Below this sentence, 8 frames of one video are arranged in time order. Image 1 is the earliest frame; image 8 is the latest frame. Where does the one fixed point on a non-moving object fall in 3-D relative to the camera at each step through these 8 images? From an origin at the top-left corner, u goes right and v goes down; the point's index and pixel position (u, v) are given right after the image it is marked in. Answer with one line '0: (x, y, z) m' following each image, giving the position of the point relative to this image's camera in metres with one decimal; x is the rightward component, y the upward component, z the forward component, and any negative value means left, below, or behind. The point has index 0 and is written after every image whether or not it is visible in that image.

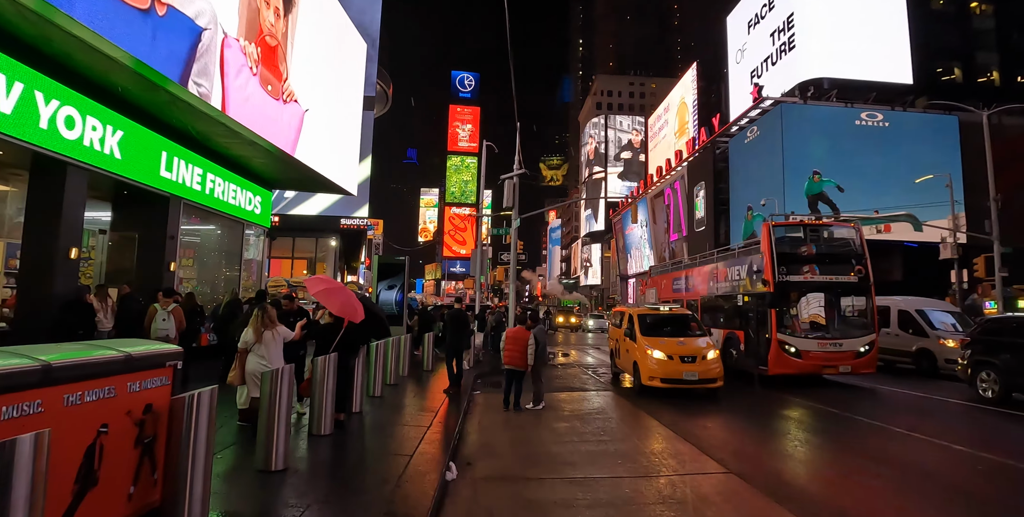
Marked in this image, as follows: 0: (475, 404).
0: (-0.7, -3.0, +11.3) m
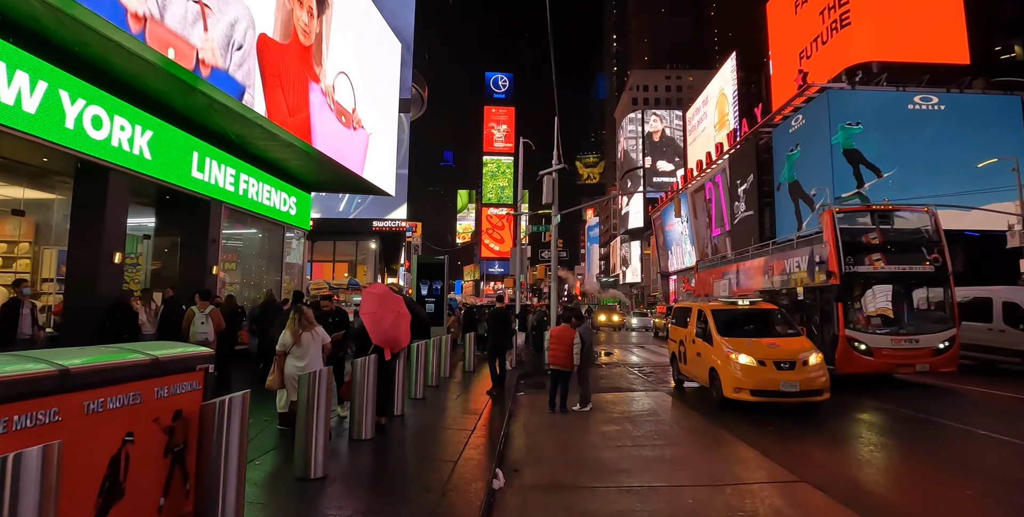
0: (+0.2, -2.9, +10.9) m
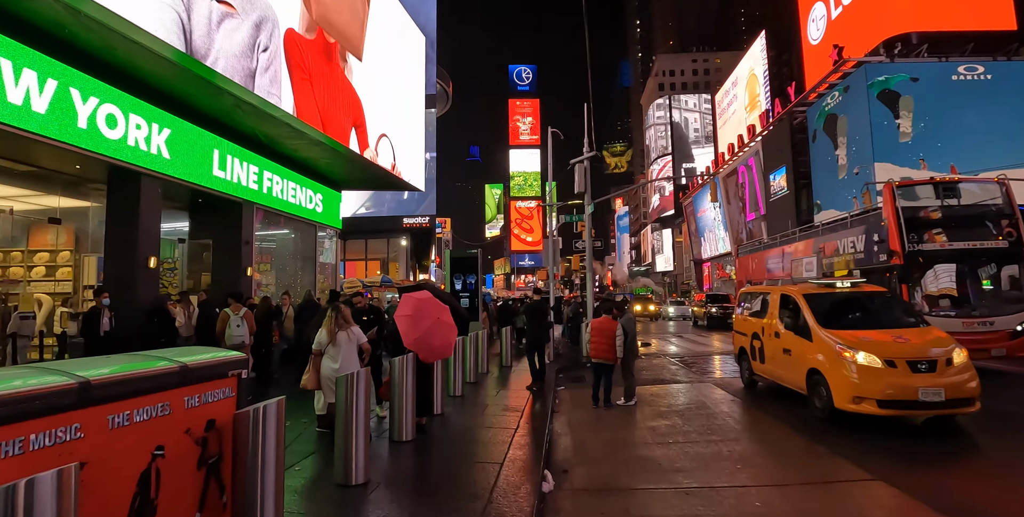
0: (+0.9, -2.7, +10.5) m
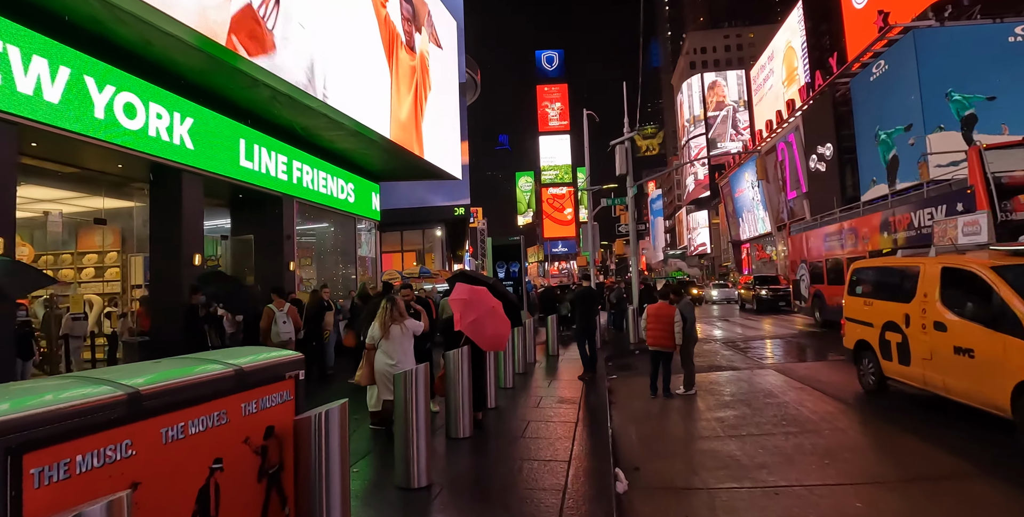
0: (+1.9, -2.4, +10.1) m
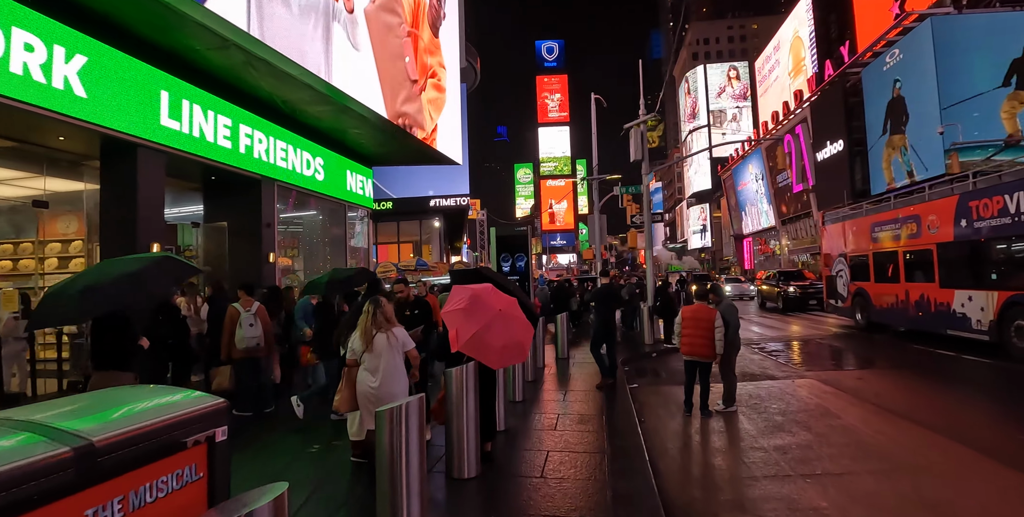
0: (+2.0, -2.3, +8.8) m
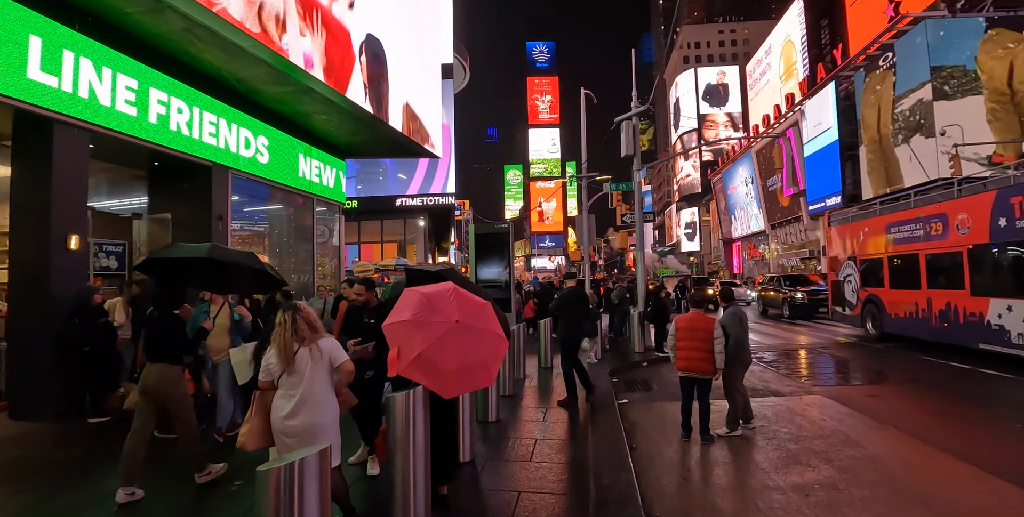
0: (+1.7, -2.3, +7.7) m
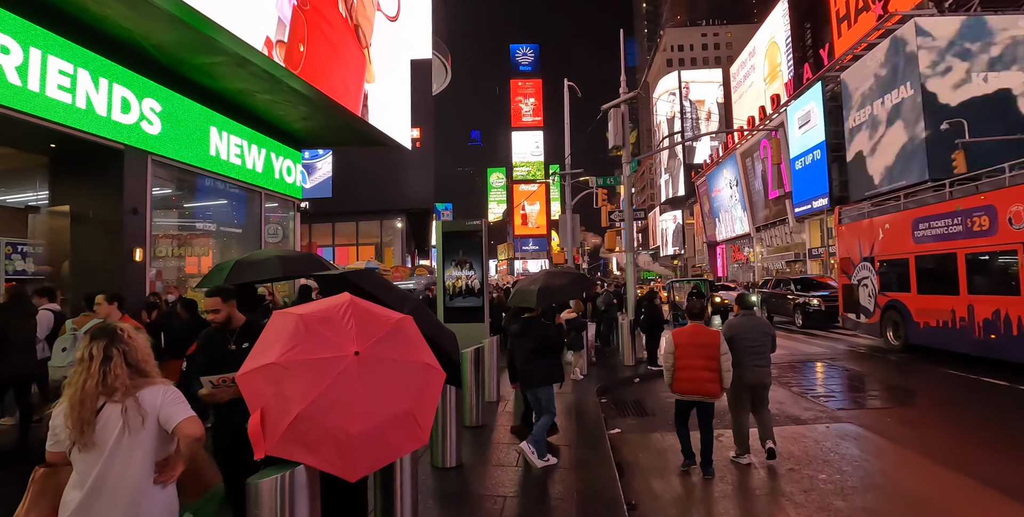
0: (+1.3, -2.3, +6.3) m
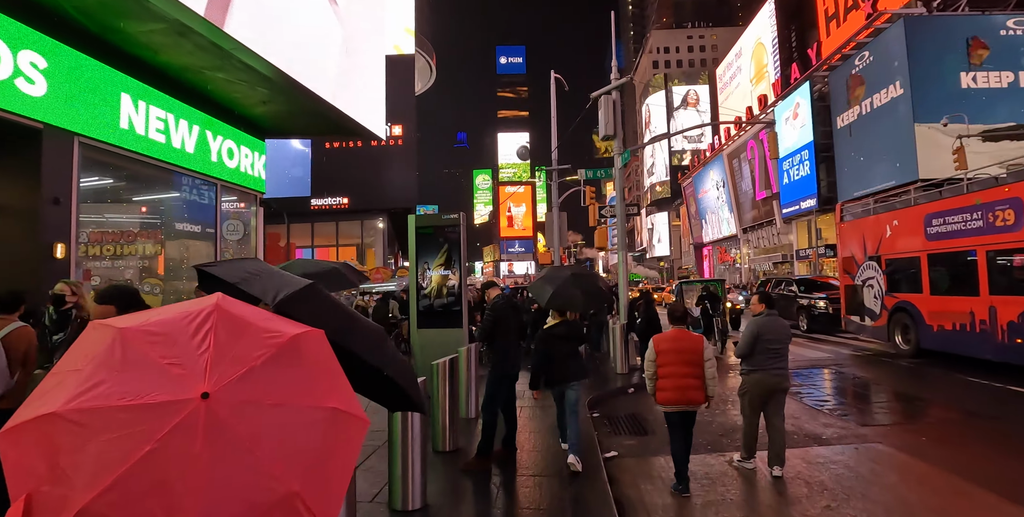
0: (+1.1, -2.3, +5.3) m
